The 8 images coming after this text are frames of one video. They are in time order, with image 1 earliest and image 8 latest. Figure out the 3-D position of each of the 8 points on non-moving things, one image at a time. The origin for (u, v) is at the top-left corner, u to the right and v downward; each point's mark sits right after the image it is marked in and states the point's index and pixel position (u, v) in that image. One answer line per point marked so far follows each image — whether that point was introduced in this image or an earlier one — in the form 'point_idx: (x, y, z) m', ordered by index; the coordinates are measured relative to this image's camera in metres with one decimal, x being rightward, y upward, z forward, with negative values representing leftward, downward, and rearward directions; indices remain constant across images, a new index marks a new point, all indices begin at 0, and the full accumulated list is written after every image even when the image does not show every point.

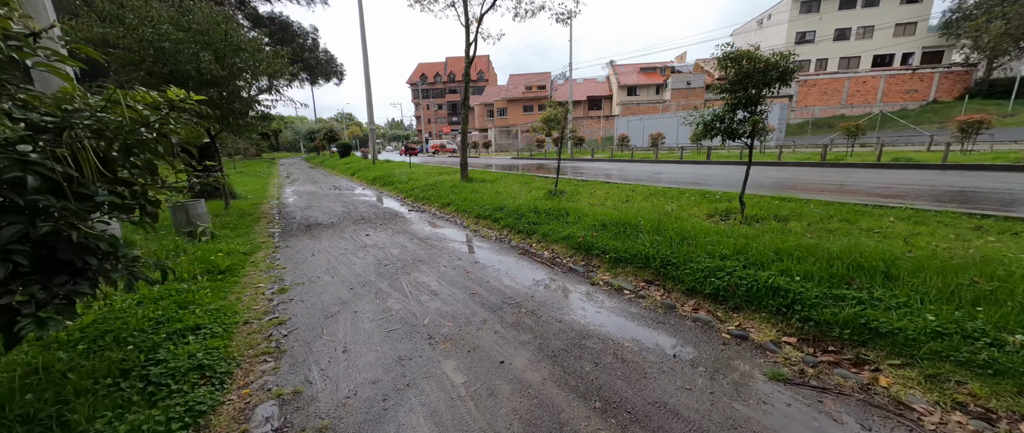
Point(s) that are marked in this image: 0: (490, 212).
0: (-0.4, +0.1, +6.4) m
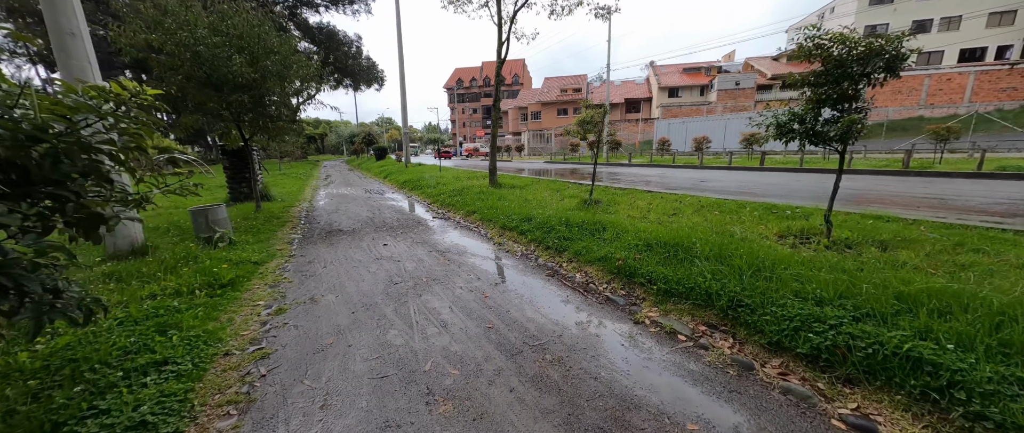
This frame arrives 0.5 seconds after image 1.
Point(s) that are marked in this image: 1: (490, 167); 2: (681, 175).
0: (+0.1, -0.1, +5.8) m
1: (-0.6, +1.4, +10.0) m
2: (+7.0, +1.7, +14.2) m
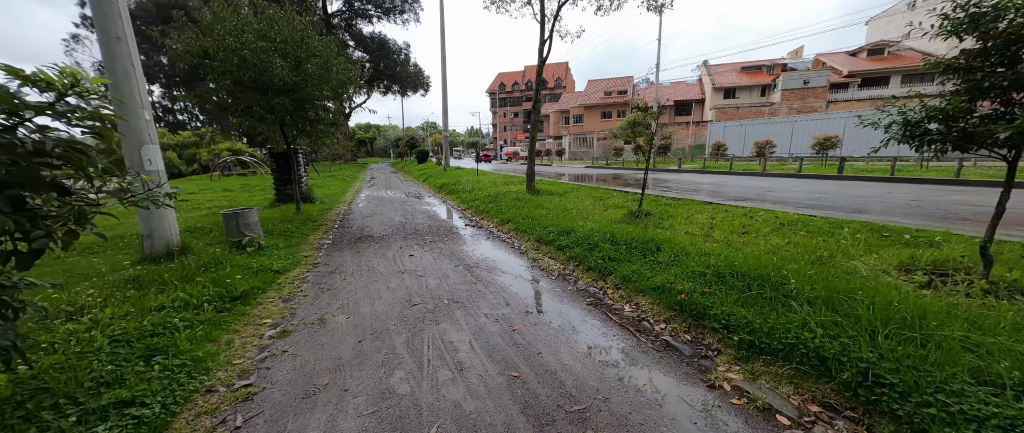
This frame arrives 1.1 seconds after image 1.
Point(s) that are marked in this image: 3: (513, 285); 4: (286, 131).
0: (+0.6, -0.3, +5.2) m
1: (+0.4, +1.2, +9.4) m
2: (+8.5, +1.2, +12.7) m
3: (0.0, -0.8, +4.0) m
4: (-5.6, +2.1, +8.6) m
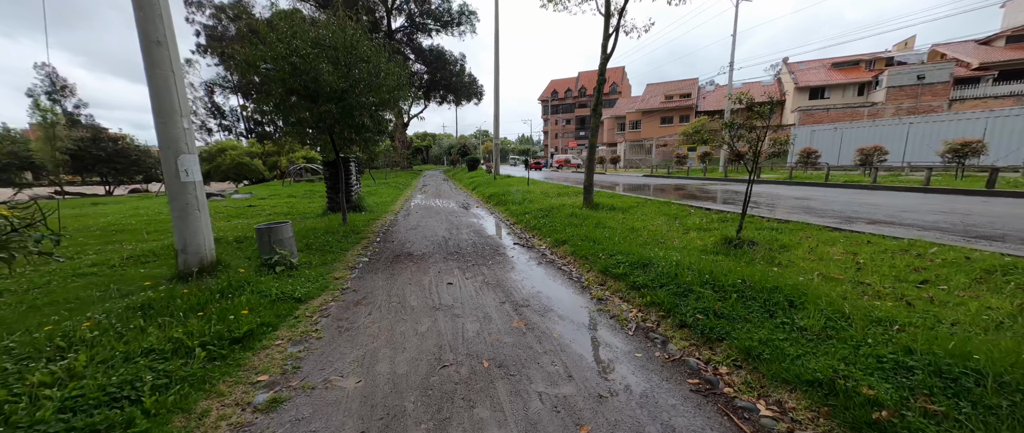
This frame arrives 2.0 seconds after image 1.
0: (+1.4, -0.6, +4.1) m
1: (+1.8, +0.8, +8.3) m
2: (+10.2, +0.6, +10.5) m
3: (+0.6, -1.1, +3.0) m
4: (-4.3, +1.8, +8.4) m
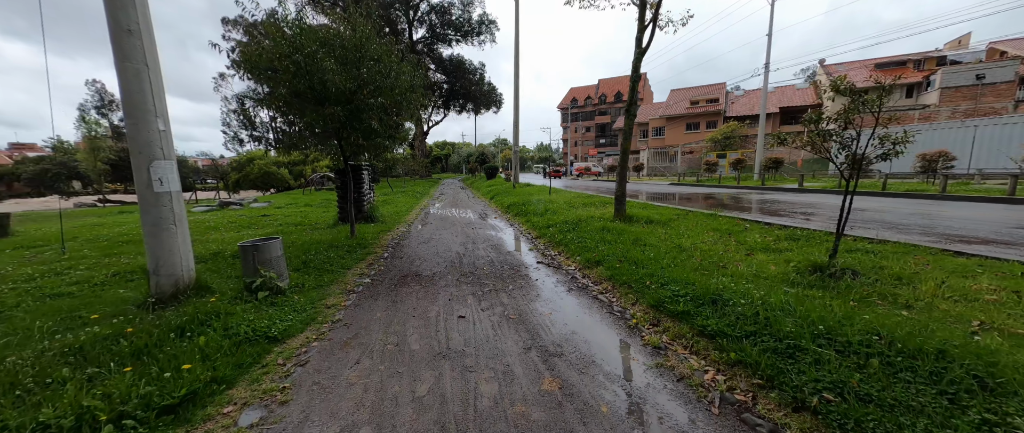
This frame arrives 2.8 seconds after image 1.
0: (+1.6, -0.8, +3.1) m
1: (+2.3, +0.5, +7.4) m
2: (+10.8, +0.2, +9.1) m
3: (+0.8, -1.2, +2.1) m
4: (-3.8, +1.6, +7.7) m
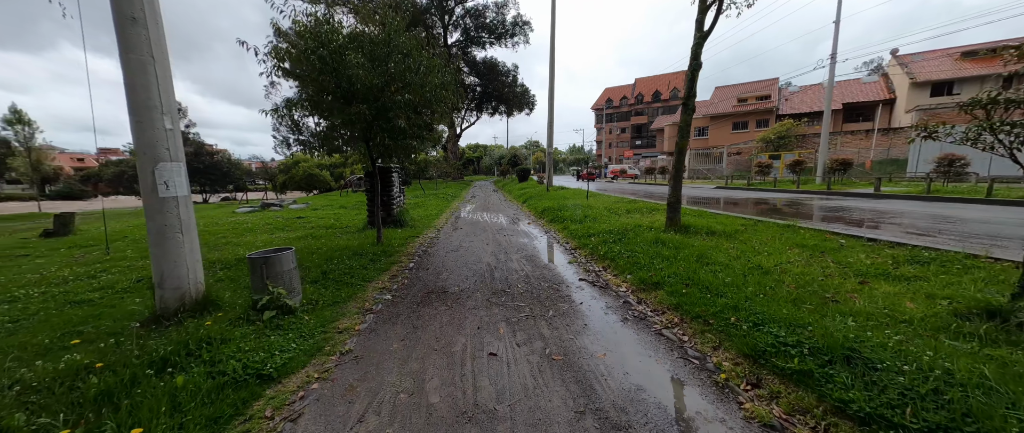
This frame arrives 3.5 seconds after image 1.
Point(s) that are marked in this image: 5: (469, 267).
0: (+1.9, -1.0, +2.3) m
1: (+3.0, +0.3, +6.4) m
2: (+11.6, -0.1, +7.4) m
3: (+1.0, -1.4, +1.3) m
4: (-3.0, +1.5, +7.3) m
5: (-0.7, -0.9, +5.9) m
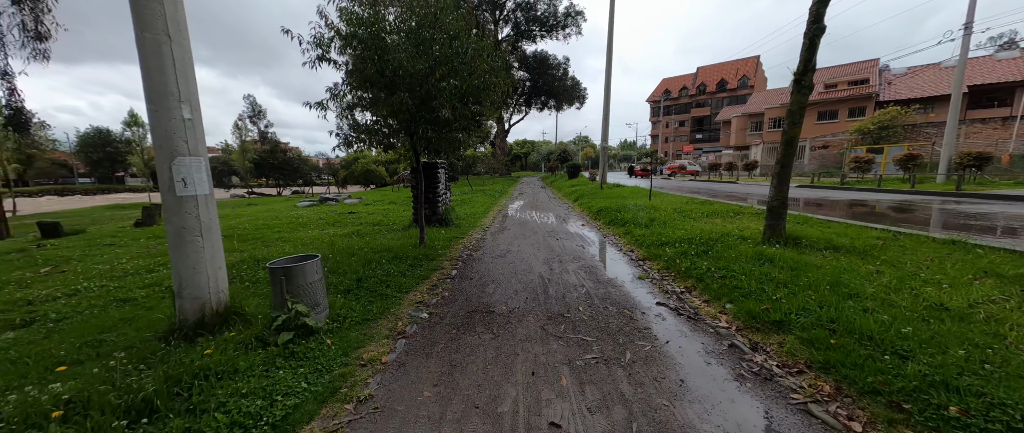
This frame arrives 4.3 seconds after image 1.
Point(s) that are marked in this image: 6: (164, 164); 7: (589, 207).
0: (+2.3, -1.1, +1.1) m
1: (+3.9, +0.2, +5.1) m
2: (+12.5, -0.4, +4.9) m
3: (+1.2, -1.5, +0.3) m
4: (-1.9, +1.5, +6.8) m
5: (+0.1, -0.9, +5.1) m
6: (-3.2, +0.5, +3.2) m
7: (+2.7, +0.3, +12.1) m
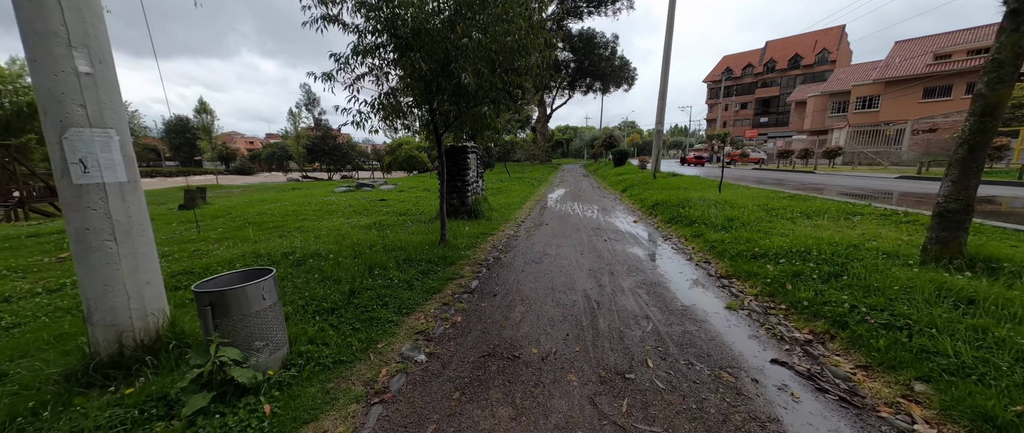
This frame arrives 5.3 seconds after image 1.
0: (+2.2, -1.3, -0.4) m
1: (+4.3, +0.1, +3.4) m
2: (+12.8, -0.7, +2.1) m
3: (+1.0, -1.7, -1.0) m
4: (-1.2, +1.6, +5.6) m
5: (+0.5, -0.9, +3.8) m
6: (-3.0, +0.5, +2.2) m
7: (+3.9, +0.5, +10.4) m
